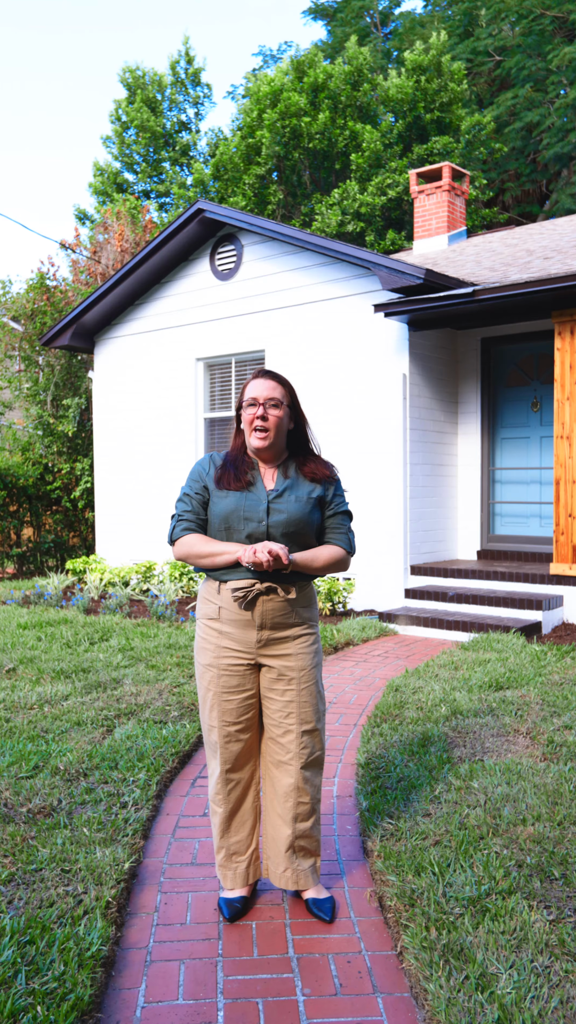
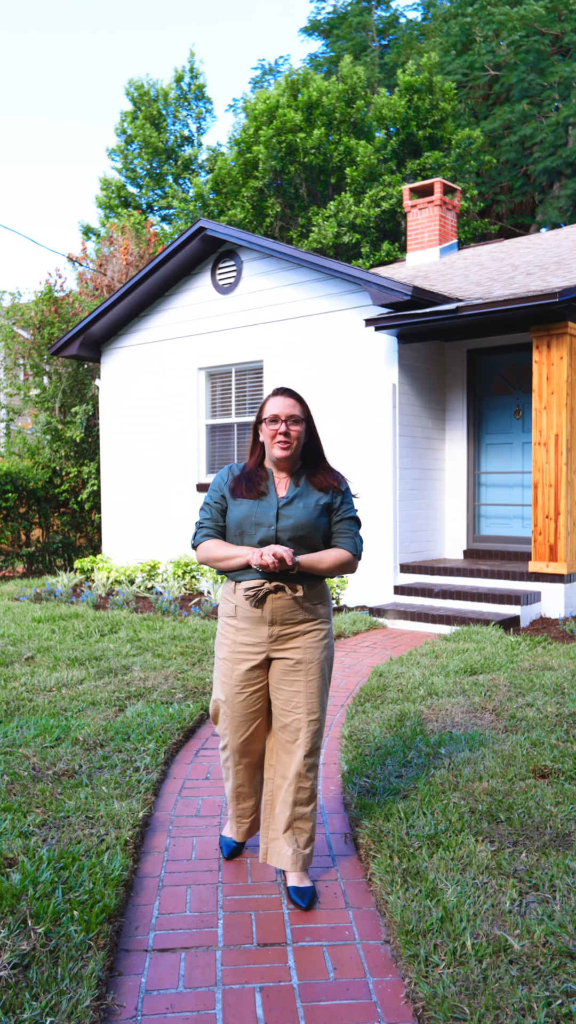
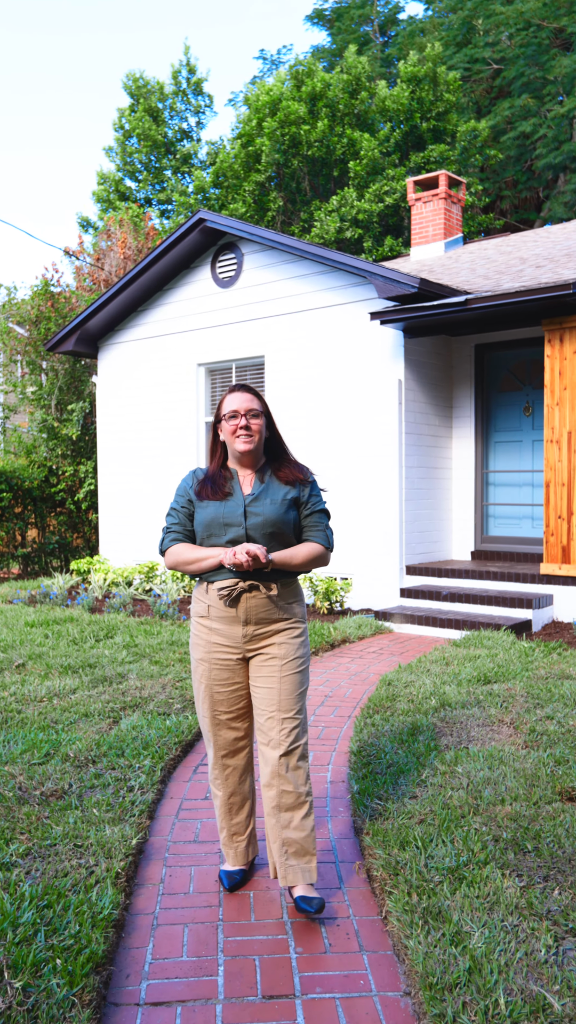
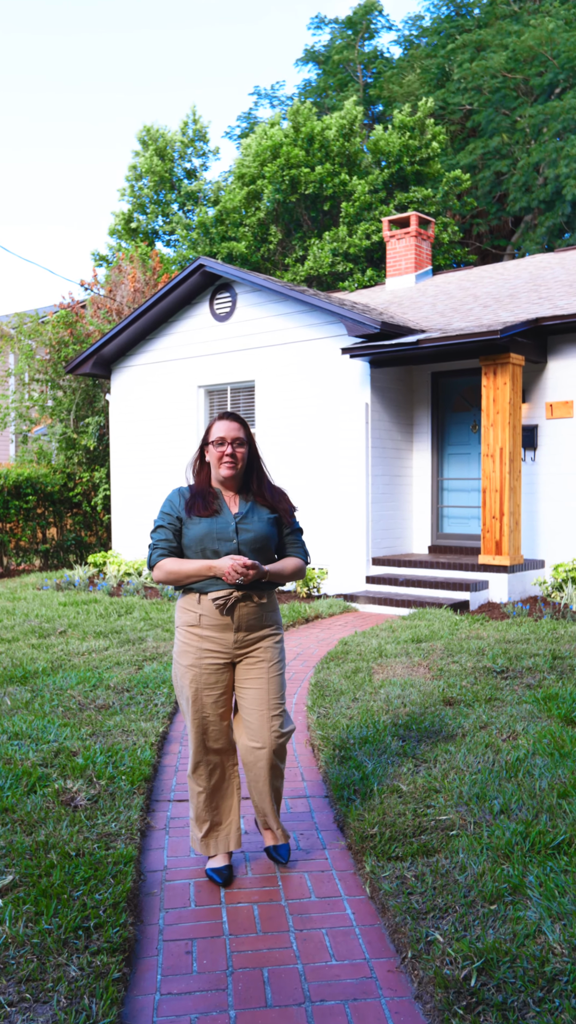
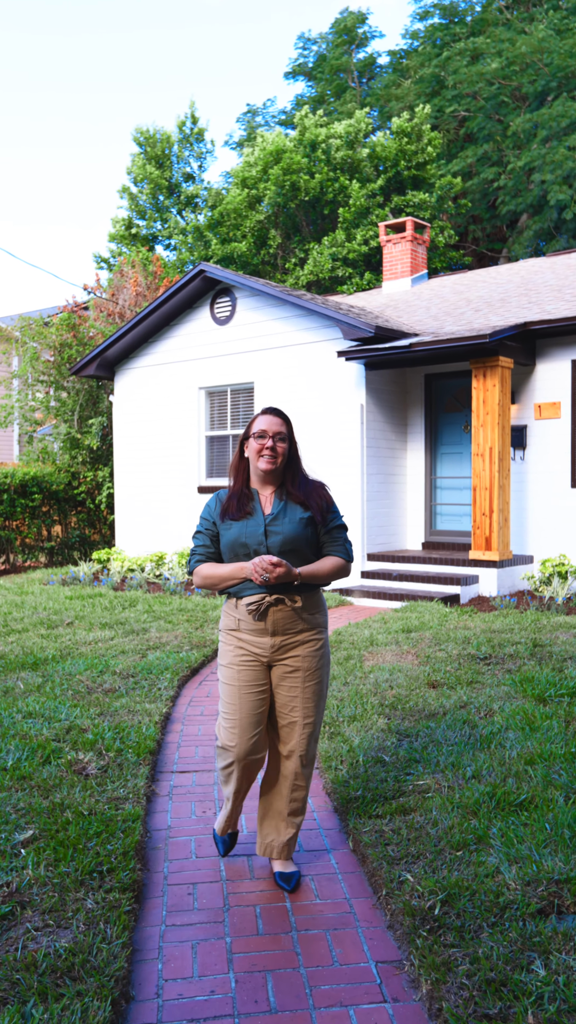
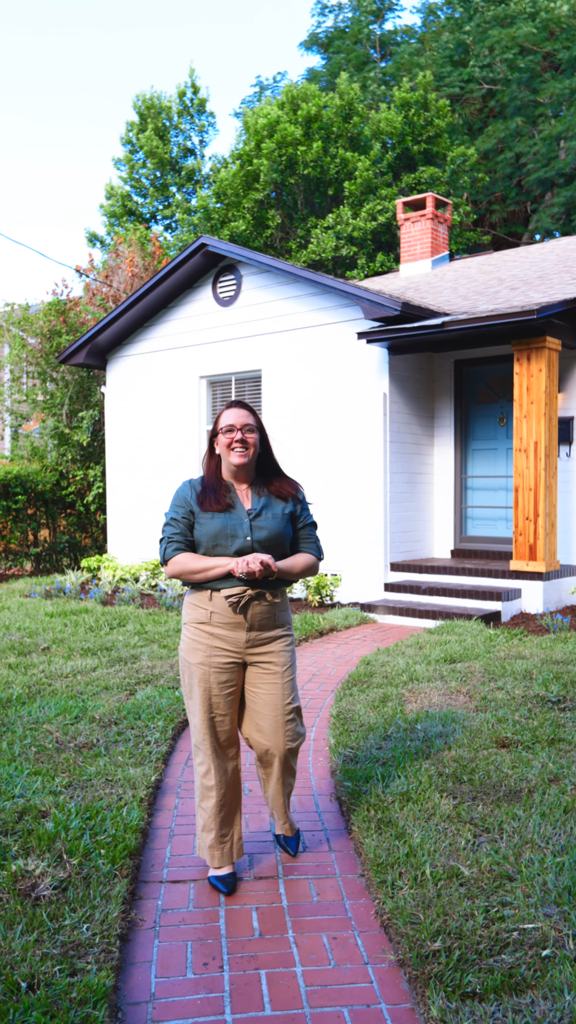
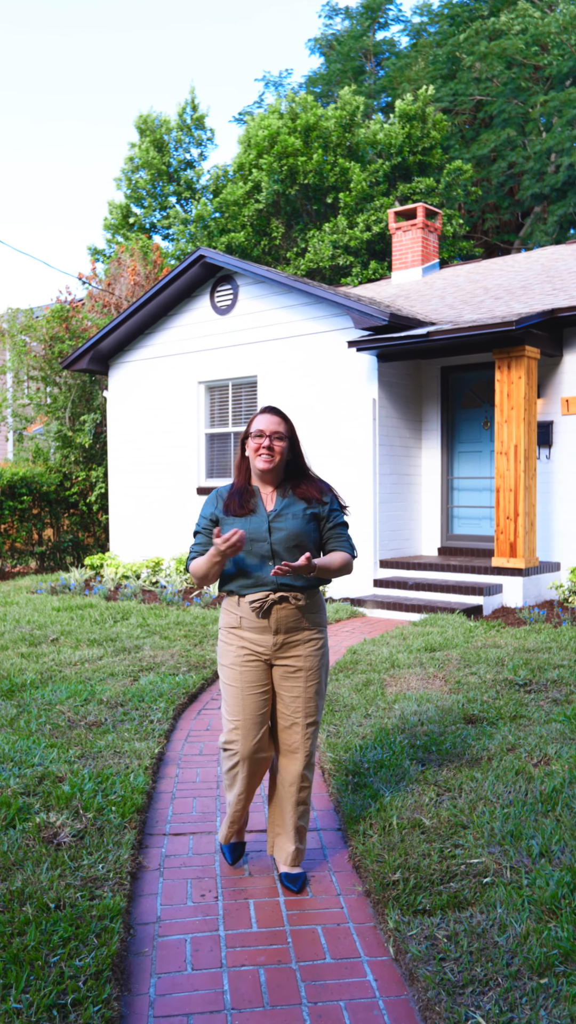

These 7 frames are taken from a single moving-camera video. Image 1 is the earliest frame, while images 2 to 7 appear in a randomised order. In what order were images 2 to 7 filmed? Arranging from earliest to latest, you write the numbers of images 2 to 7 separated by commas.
3, 2, 6, 7, 4, 5
